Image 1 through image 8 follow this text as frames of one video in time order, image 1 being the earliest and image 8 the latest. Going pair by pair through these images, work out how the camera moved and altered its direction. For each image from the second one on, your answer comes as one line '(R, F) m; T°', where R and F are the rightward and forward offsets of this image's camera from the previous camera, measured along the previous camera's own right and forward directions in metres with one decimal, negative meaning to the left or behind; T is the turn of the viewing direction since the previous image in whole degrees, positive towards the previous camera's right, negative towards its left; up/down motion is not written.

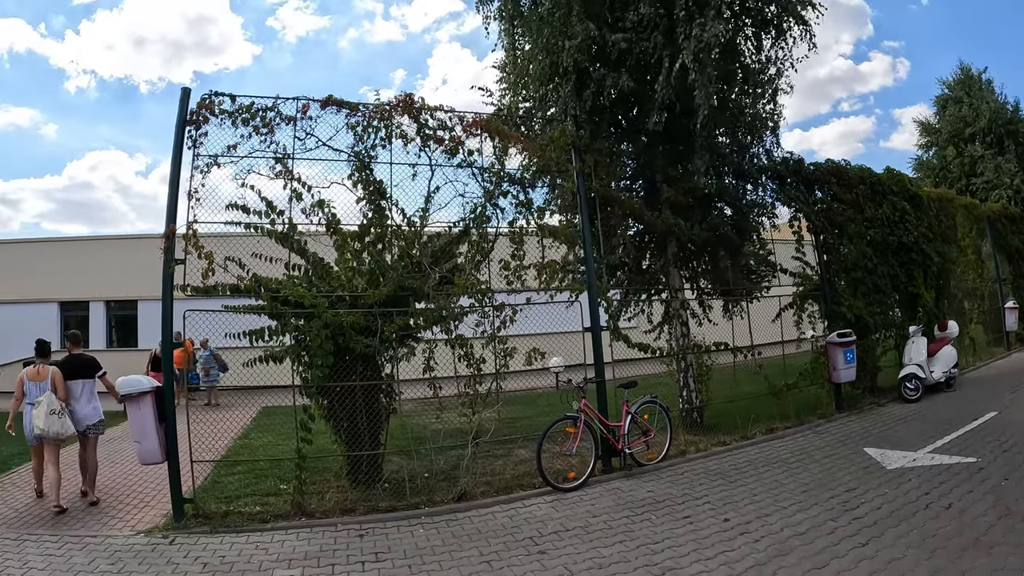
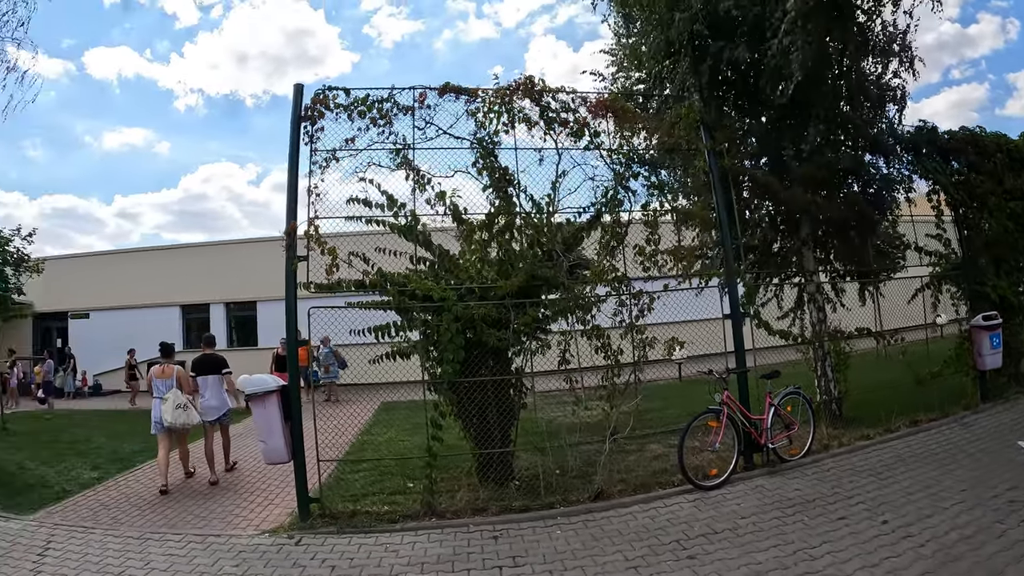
(-0.7, +0.4) m; -6°
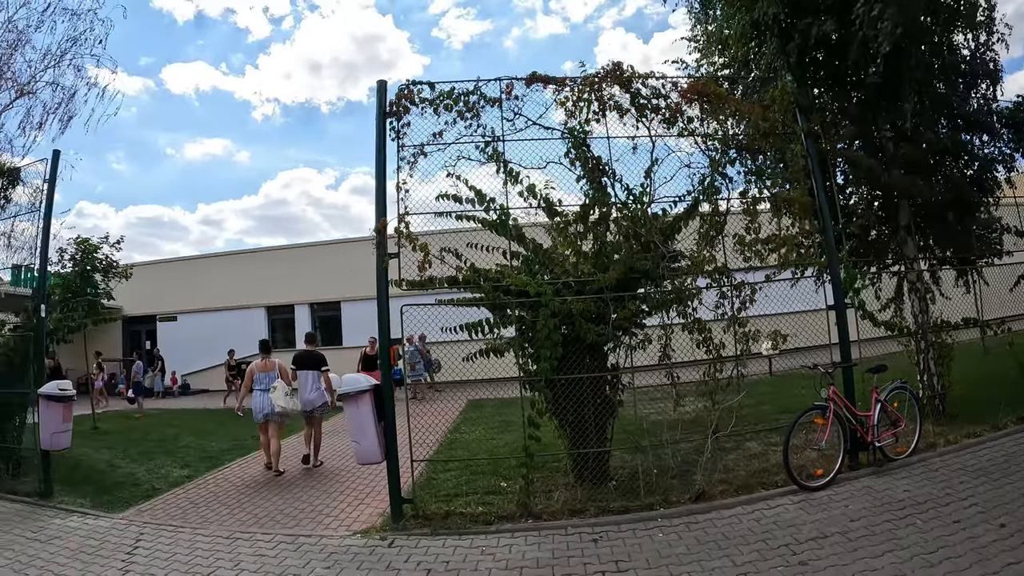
(-0.5, +0.2) m; -4°
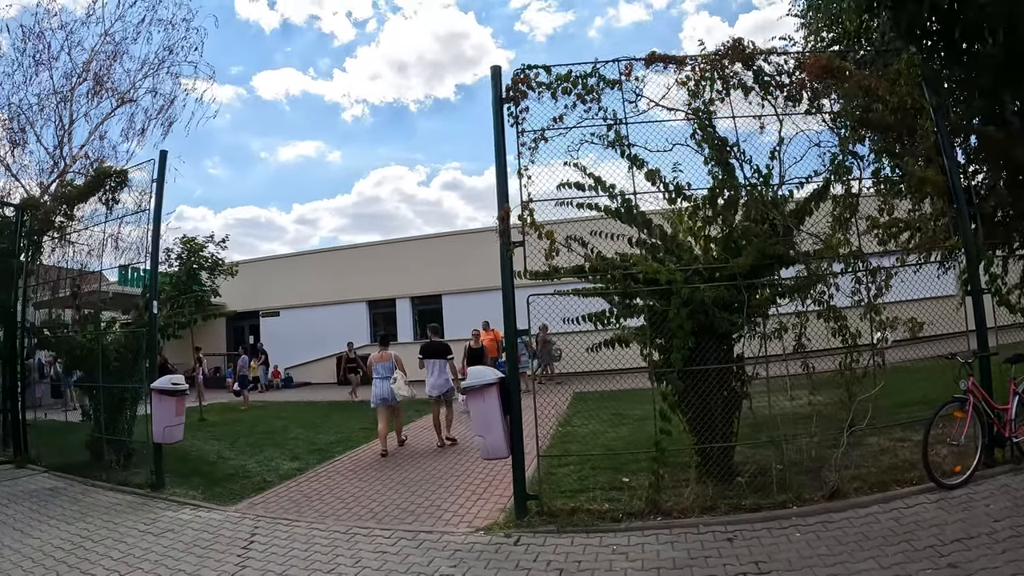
(-0.8, +0.2) m; -3°
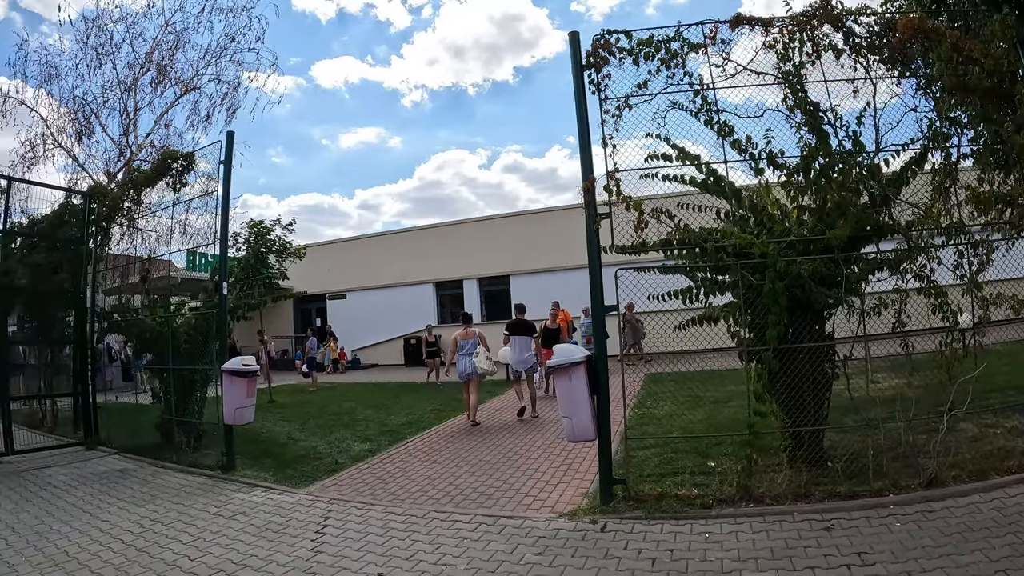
(-0.5, +0.2) m; -3°
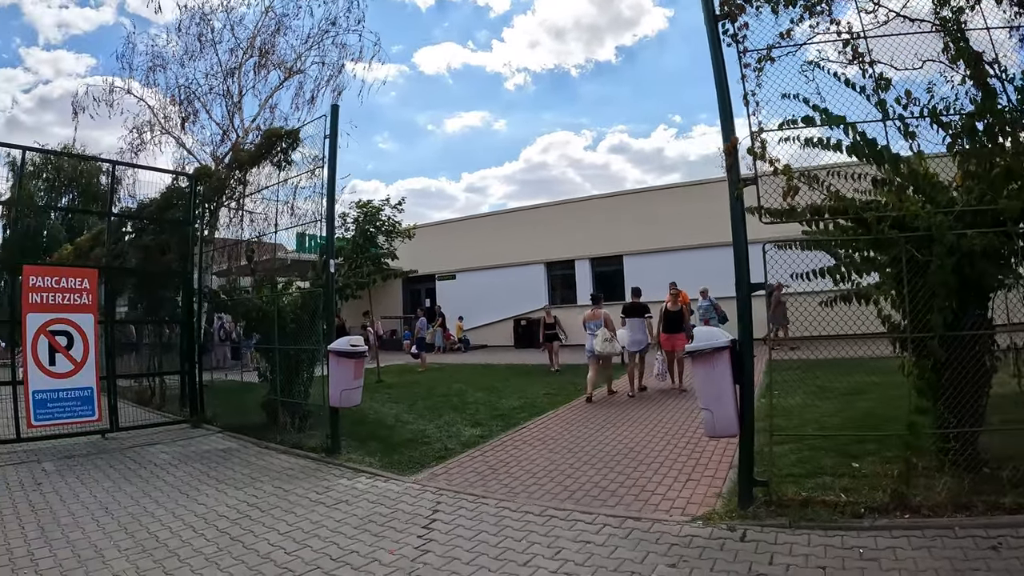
(-0.4, +0.6) m; -7°
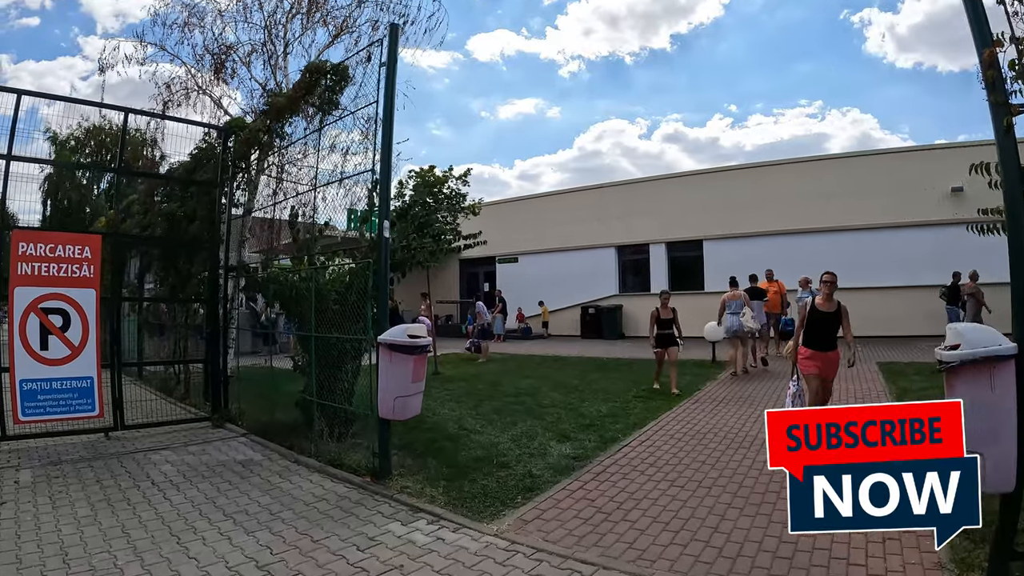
(-0.4, +1.6) m; -4°
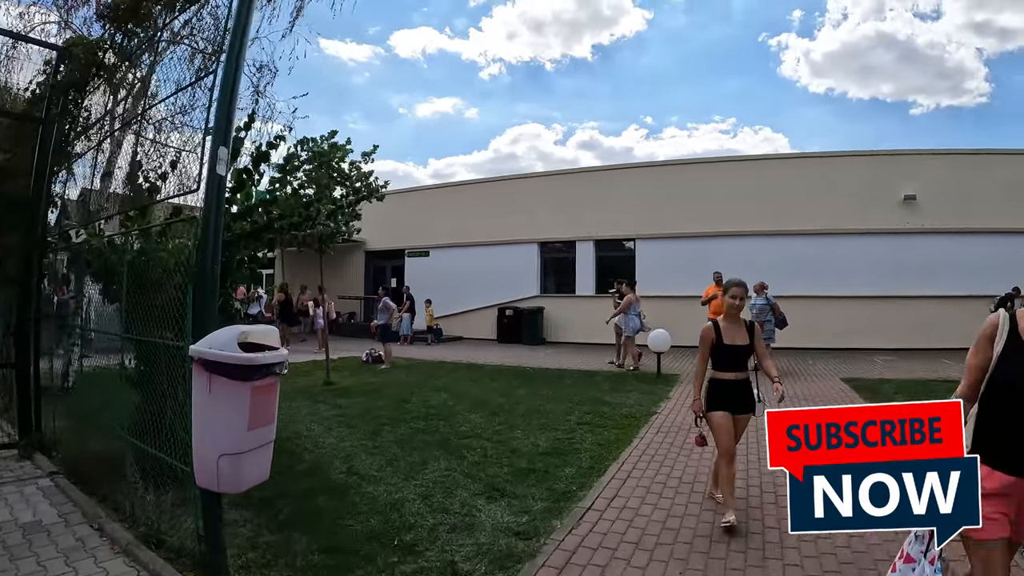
(-0.1, +1.6) m; +8°
